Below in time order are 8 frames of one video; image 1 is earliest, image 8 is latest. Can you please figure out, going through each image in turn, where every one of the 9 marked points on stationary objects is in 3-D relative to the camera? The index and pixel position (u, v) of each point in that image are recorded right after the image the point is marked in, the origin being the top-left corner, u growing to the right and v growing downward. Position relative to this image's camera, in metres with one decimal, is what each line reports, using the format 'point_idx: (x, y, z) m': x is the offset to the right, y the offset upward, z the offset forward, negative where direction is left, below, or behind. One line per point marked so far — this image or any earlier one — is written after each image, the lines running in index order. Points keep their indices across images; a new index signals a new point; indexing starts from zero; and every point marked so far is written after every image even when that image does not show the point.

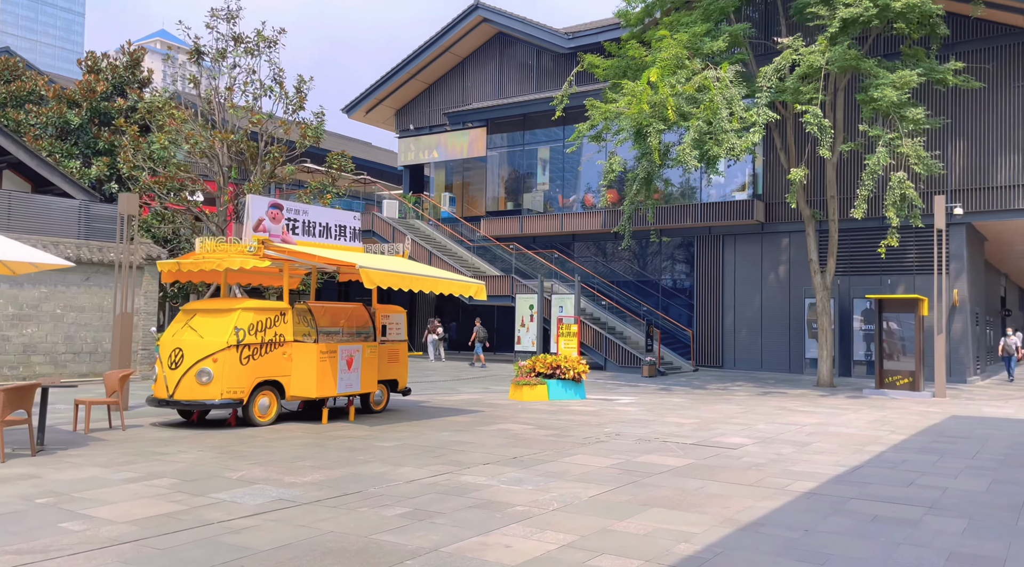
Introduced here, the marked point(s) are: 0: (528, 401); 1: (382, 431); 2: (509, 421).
0: (+0.3, -2.3, +16.1) m
1: (-1.7, -1.9, +10.4) m
2: (-0.1, -2.1, +12.3) m
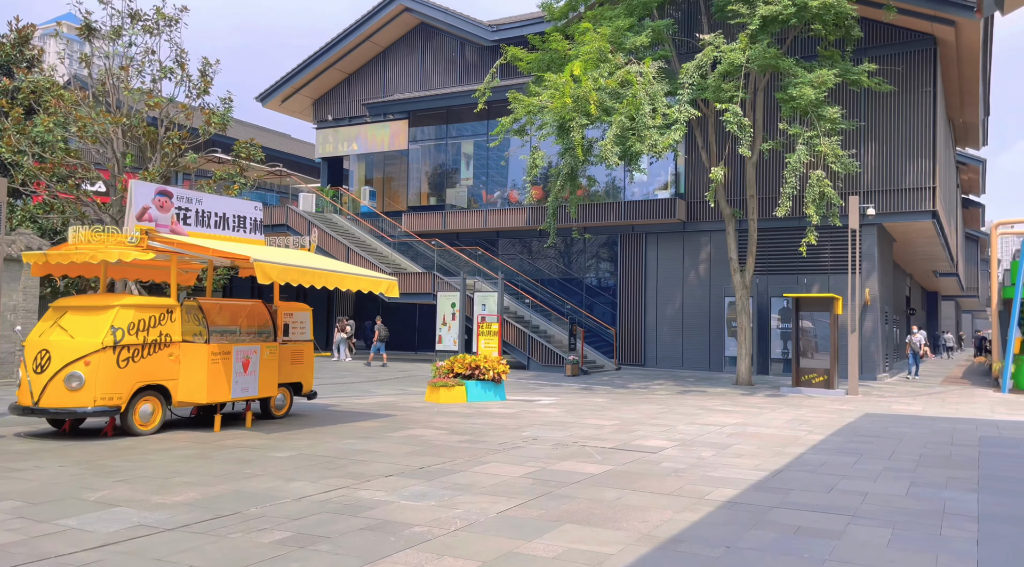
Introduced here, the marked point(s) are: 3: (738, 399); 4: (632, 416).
0: (-1.3, -2.3, +15.4) m
1: (-2.7, -1.8, +9.6) m
2: (-1.3, -2.0, +11.7) m
3: (+5.1, -2.6, +18.5) m
4: (+2.0, -2.2, +13.7) m
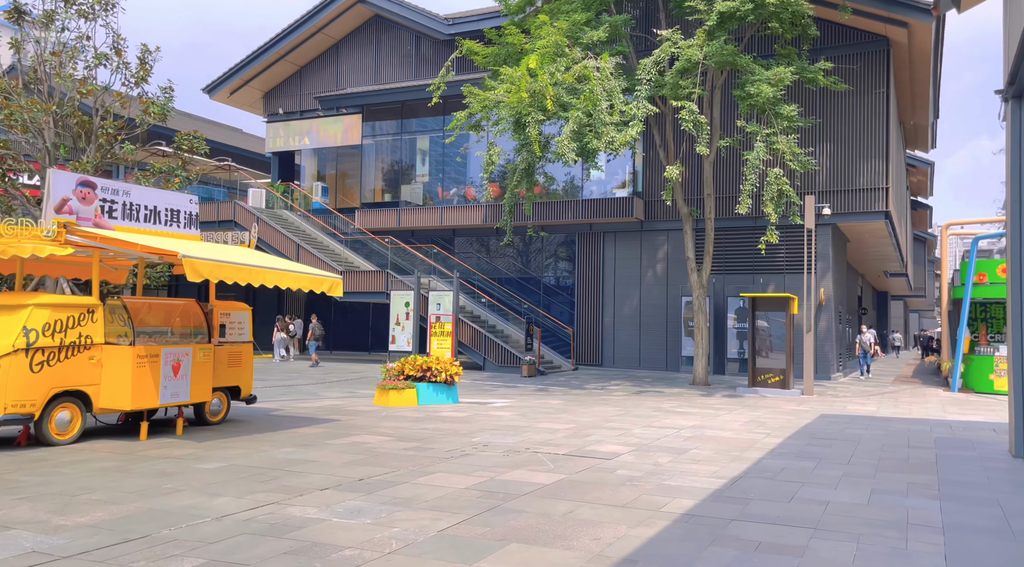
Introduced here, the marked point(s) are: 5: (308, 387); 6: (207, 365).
0: (-2.1, -2.2, +14.9) m
1: (-3.3, -1.8, +9.0) m
2: (-2.0, -2.0, +11.1) m
3: (+4.1, -2.6, +18.3) m
4: (+1.2, -2.2, +13.3) m
5: (-4.6, -2.3, +18.4) m
6: (-3.9, -1.0, +10.3) m
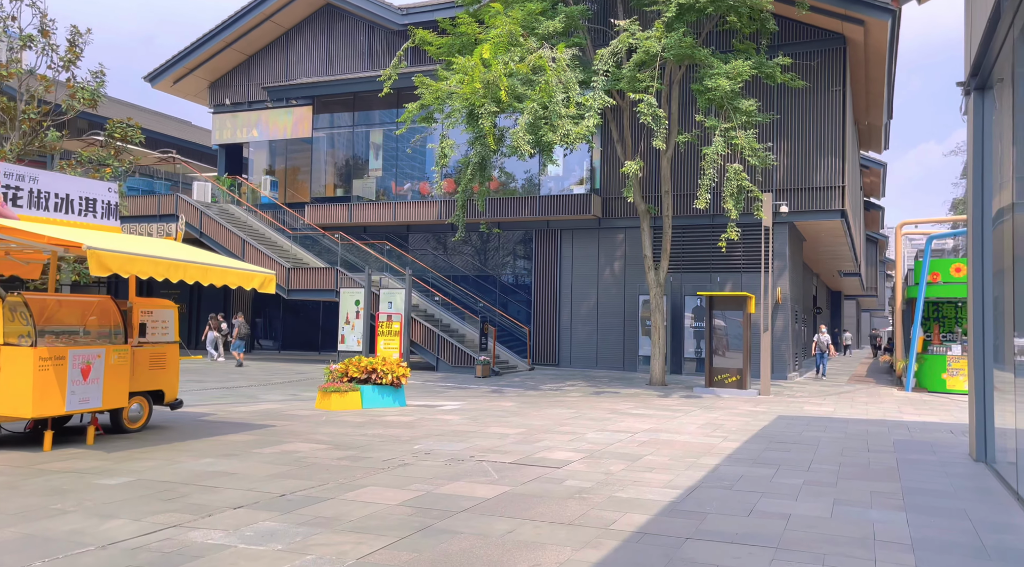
0: (-3.0, -2.2, +14.1) m
1: (-3.9, -1.8, +8.2) m
2: (-2.7, -2.0, +10.4) m
3: (+3.0, -2.6, +17.8) m
4: (+0.4, -2.2, +12.7) m
5: (-5.7, -2.3, +17.5) m
6: (-4.5, -1.0, +9.5) m
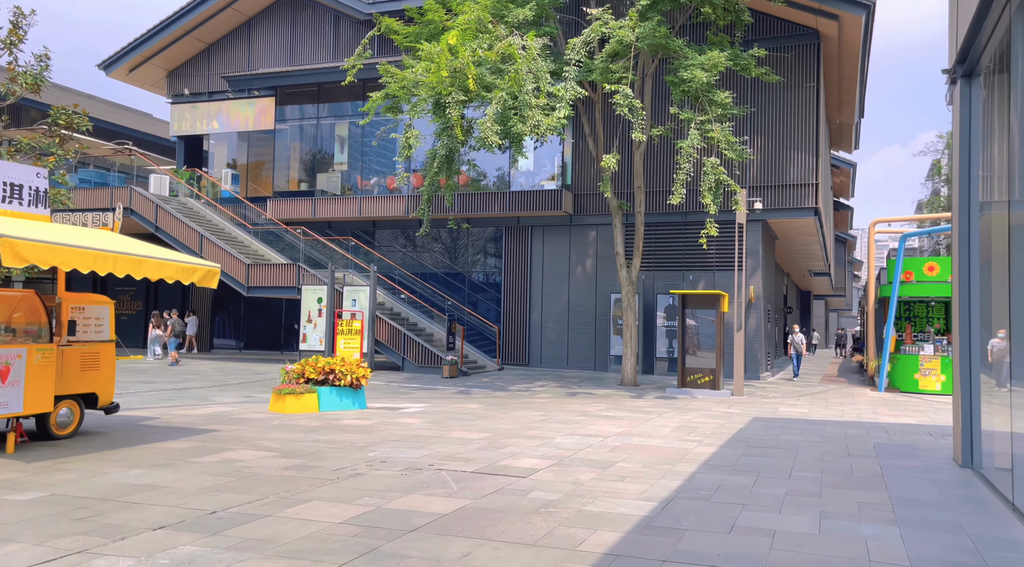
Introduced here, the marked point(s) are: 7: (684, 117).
0: (-3.6, -2.1, +13.3) m
1: (-4.3, -1.7, +7.4) m
2: (-3.1, -1.9, +9.6) m
3: (+2.3, -2.5, +17.3) m
4: (-0.1, -2.1, +12.1) m
5: (-6.3, -2.2, +16.6) m
6: (-4.9, -0.9, +8.6) m
7: (+3.7, +3.6, +17.6) m
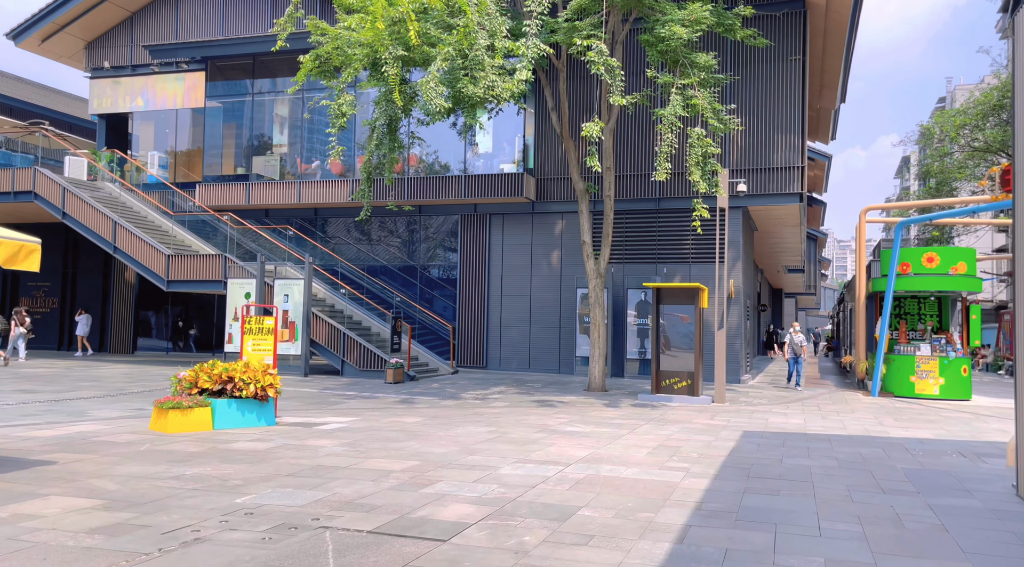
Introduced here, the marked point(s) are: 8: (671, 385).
0: (-4.4, -2.0, +10.7) m
1: (-4.8, -1.5, +4.7) m
2: (-3.8, -1.7, +7.0) m
3: (+1.4, -2.3, +14.8) m
4: (-0.9, -2.0, +9.5) m
5: (-7.3, -2.0, +13.9) m
6: (-5.5, -0.7, +5.9) m
7: (+2.7, +3.8, +15.2) m
8: (+3.4, -2.2, +17.6) m
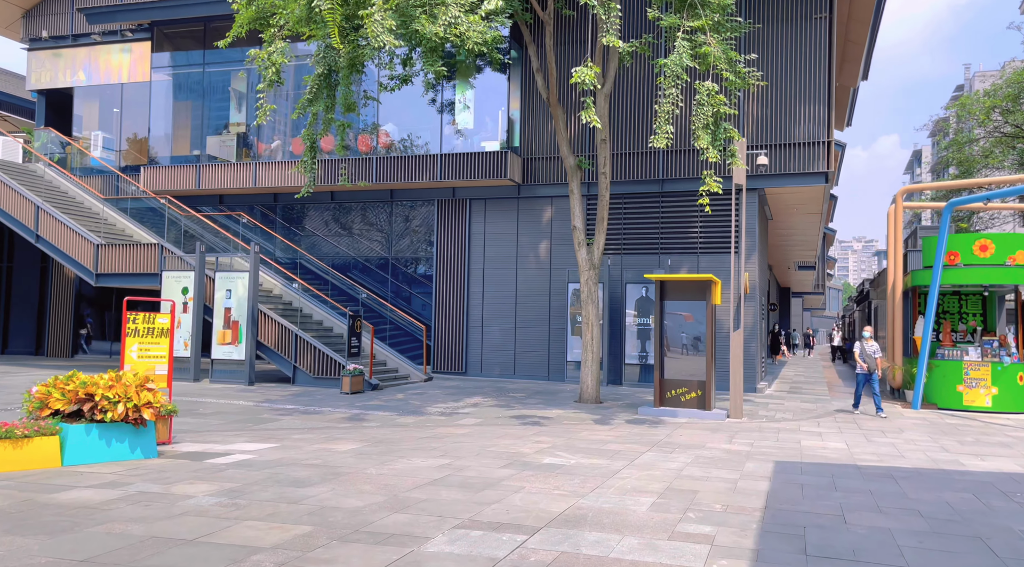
0: (-4.8, -1.8, +7.8) m
1: (-5.3, -1.4, +1.8) m
2: (-4.2, -1.6, +4.1) m
3: (+0.9, -2.2, +11.9) m
4: (-1.3, -1.8, +6.7) m
5: (-7.7, -1.9, +11.0) m
6: (-6.0, -0.6, +3.0) m
7: (+2.3, +3.9, +12.3) m
8: (+3.0, -2.0, +14.7) m
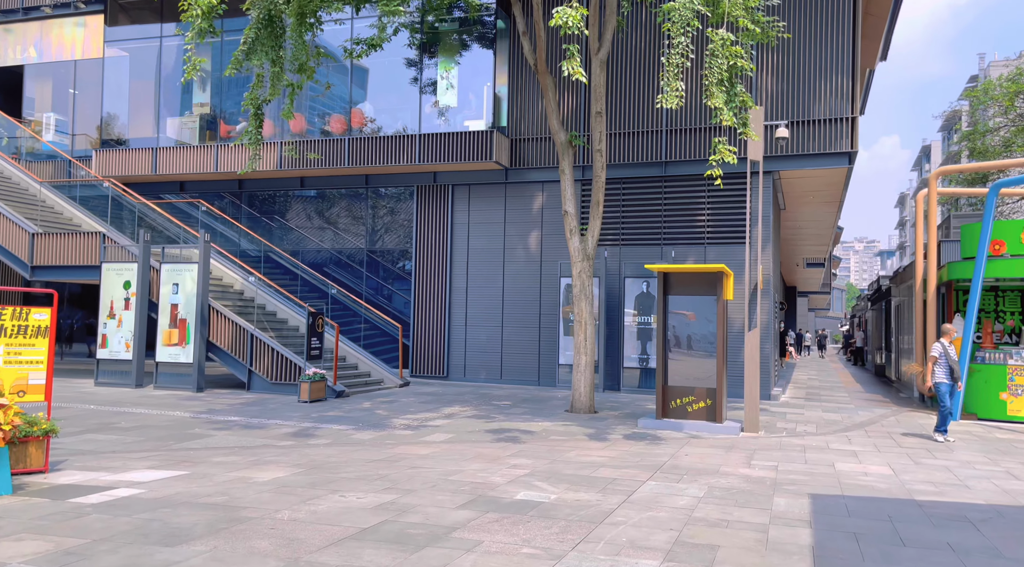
0: (-5.1, -1.7, +5.8) m
1: (-5.6, -1.2, -0.2) m
2: (-4.5, -1.4, +2.1) m
3: (+0.6, -2.1, +9.9) m
4: (-1.6, -1.7, +4.6) m
5: (-8.0, -1.7, +9.0) m
6: (-6.3, -0.4, +1.0) m
7: (+2.0, +4.0, +10.3) m
8: (+2.7, -1.9, +12.7) m
